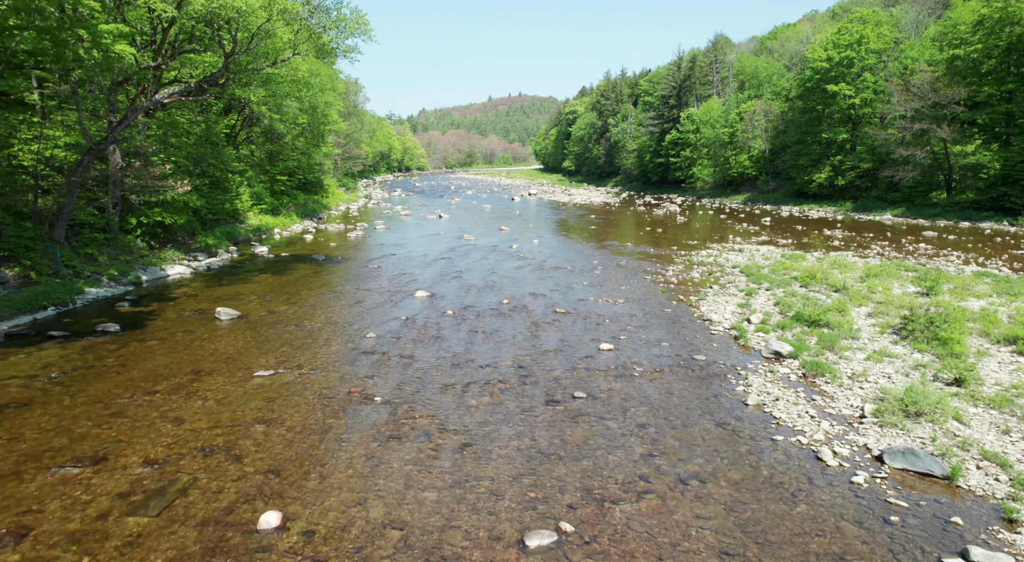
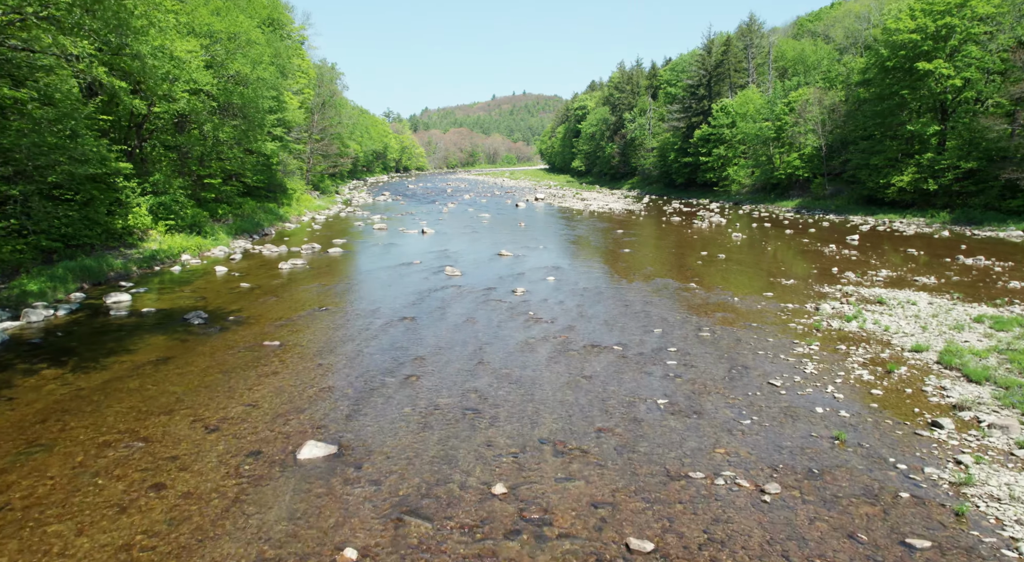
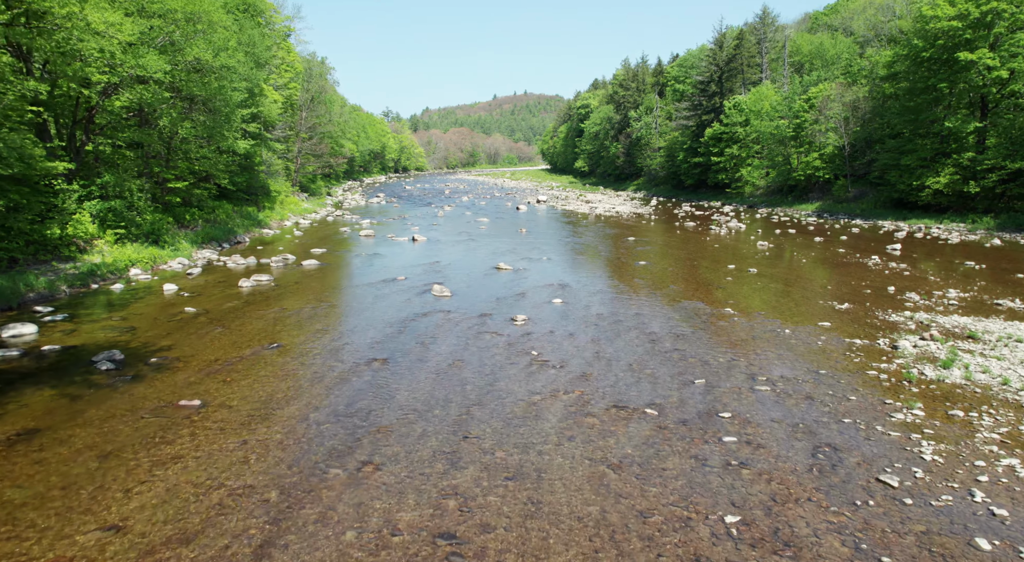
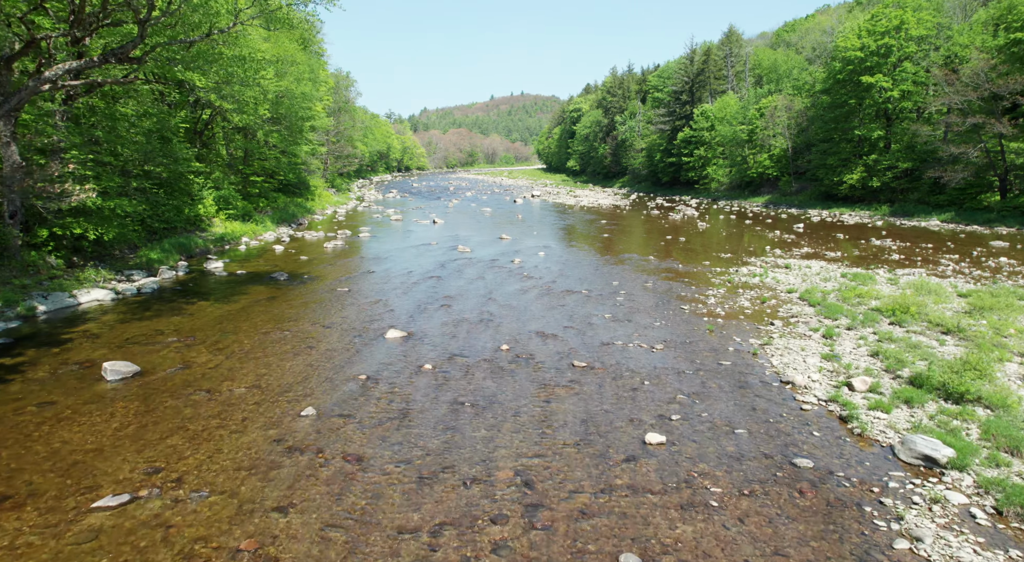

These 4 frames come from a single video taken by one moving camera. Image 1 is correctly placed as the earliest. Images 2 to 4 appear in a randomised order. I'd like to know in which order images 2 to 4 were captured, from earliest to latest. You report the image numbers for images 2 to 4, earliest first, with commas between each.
4, 2, 3
